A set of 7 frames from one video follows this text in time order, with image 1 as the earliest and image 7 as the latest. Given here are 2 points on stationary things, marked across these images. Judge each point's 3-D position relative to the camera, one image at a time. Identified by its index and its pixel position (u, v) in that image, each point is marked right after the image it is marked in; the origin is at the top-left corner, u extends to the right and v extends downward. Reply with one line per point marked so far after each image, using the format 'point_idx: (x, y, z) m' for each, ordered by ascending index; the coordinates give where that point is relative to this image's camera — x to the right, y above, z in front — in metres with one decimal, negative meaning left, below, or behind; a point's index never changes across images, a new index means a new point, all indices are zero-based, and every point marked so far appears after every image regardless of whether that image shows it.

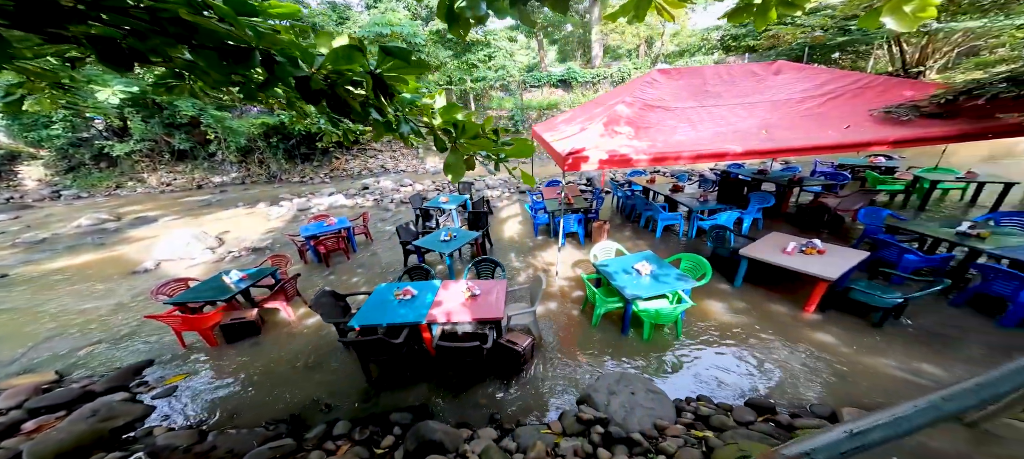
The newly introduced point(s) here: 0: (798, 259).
0: (+3.4, -0.3, +4.4) m
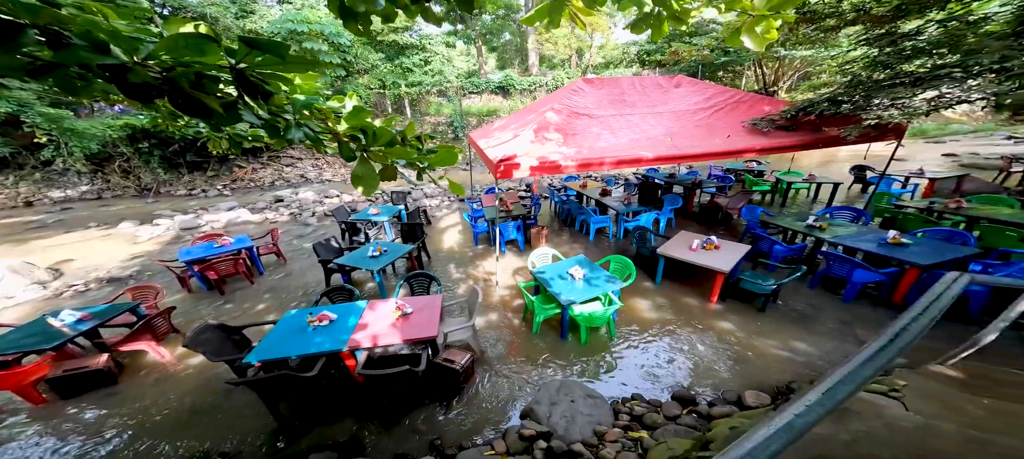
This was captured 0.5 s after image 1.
0: (+2.6, -0.3, +4.8) m
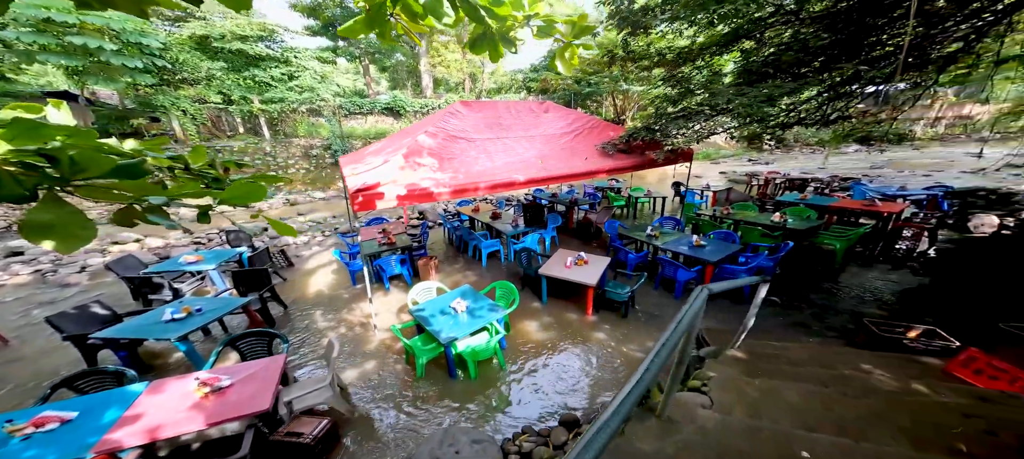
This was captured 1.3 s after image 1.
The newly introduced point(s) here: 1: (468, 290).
0: (+1.0, -0.6, +5.0) m
1: (-0.6, -0.8, +4.6) m
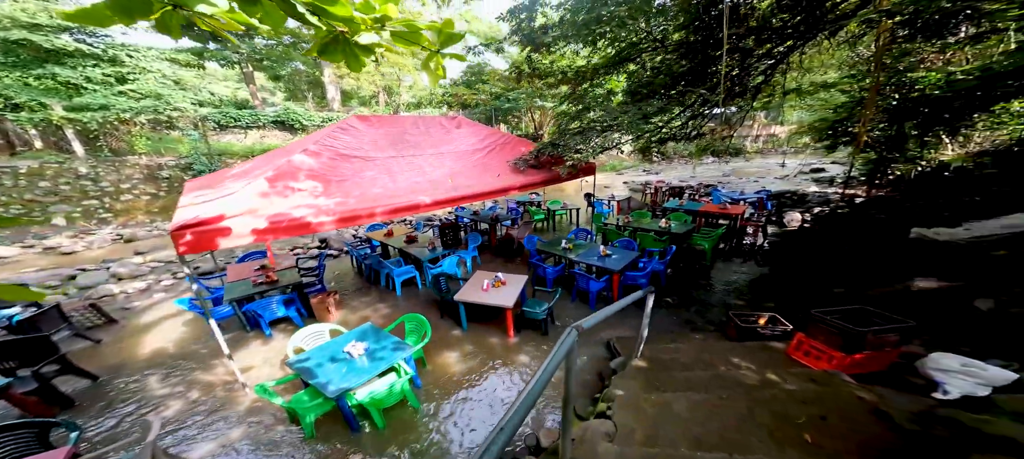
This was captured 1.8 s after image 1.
0: (-0.3, -0.9, +4.9) m
1: (-1.7, -1.1, +4.0) m
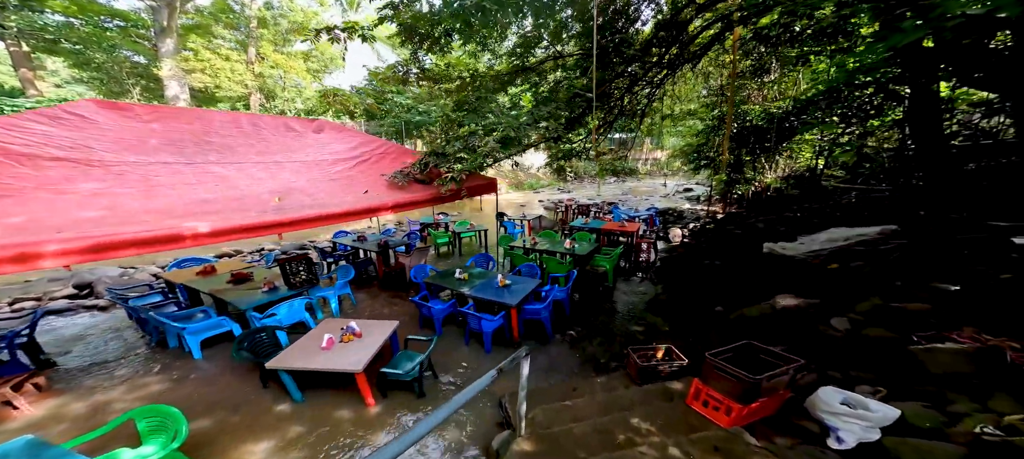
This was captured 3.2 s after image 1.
0: (-1.9, -1.2, +3.5) m
1: (-3.0, -1.5, +2.3) m
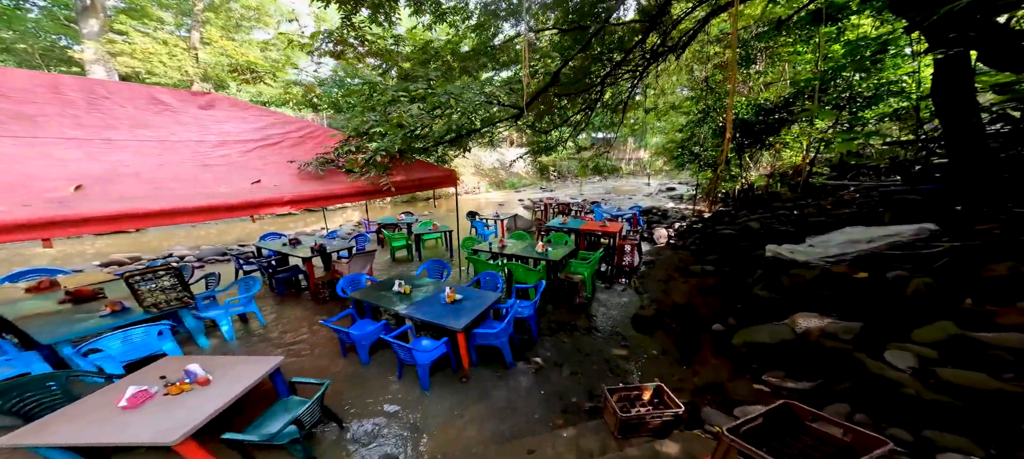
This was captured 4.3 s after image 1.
0: (-2.4, -1.2, +2.3) m
1: (-3.5, -1.5, +1.1) m
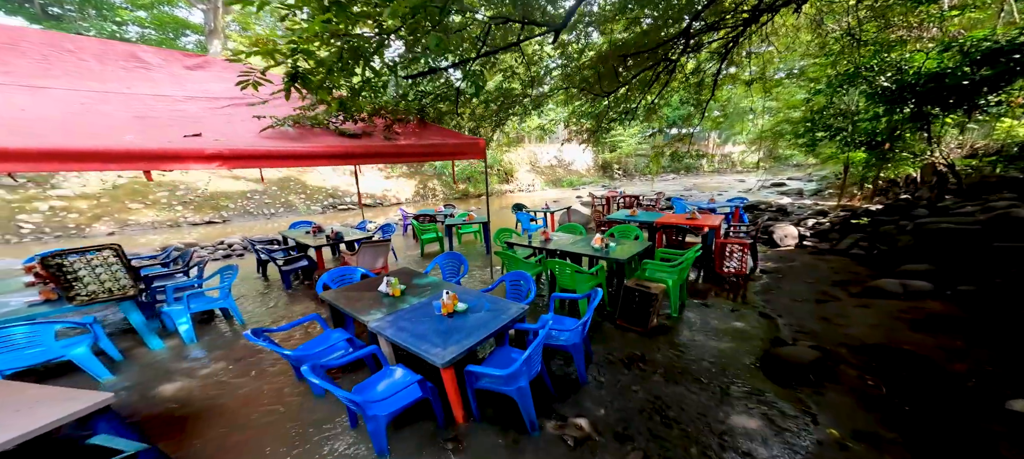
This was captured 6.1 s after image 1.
0: (-2.5, -0.9, +1.3) m
1: (-3.9, -1.1, +0.3) m
